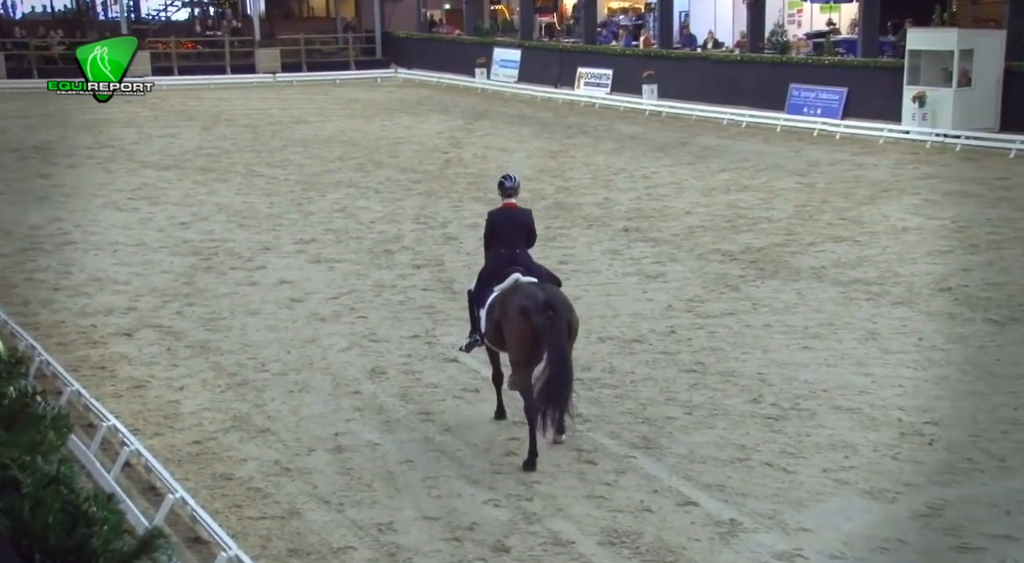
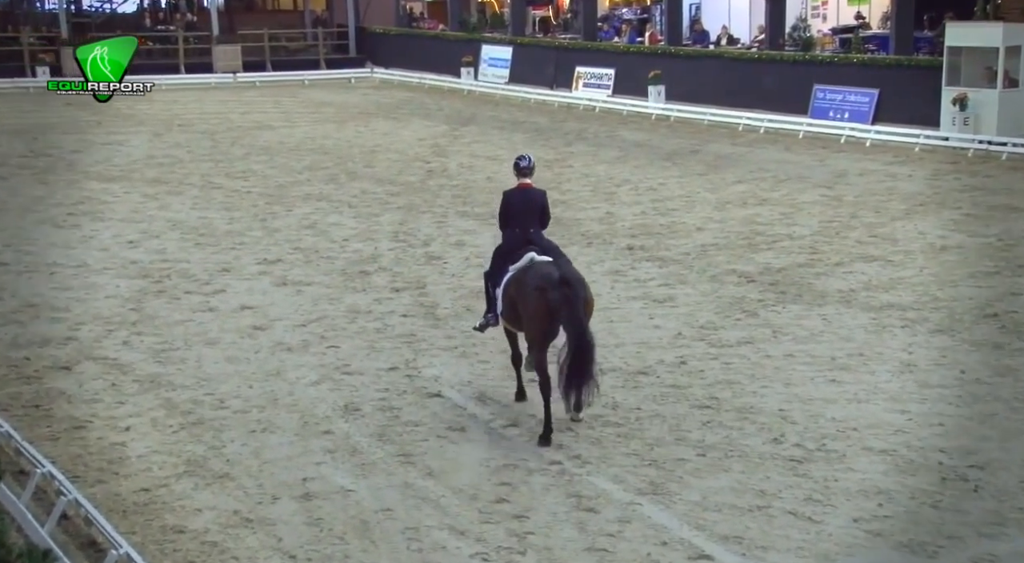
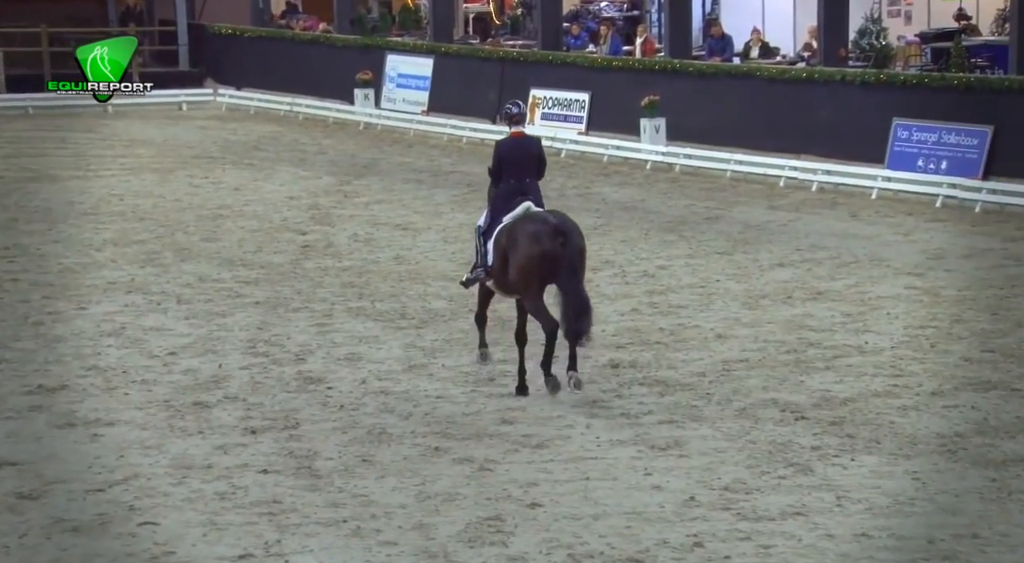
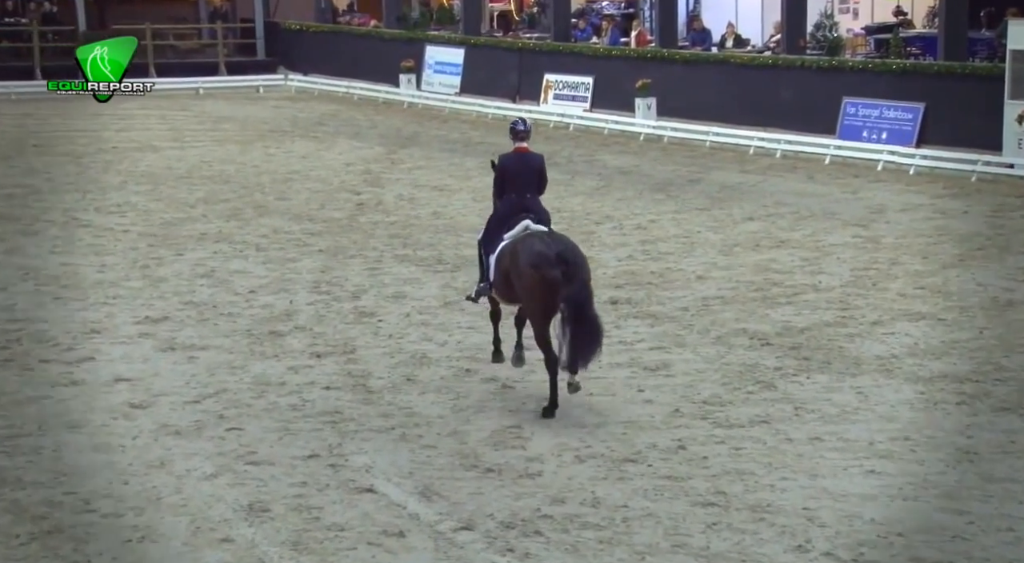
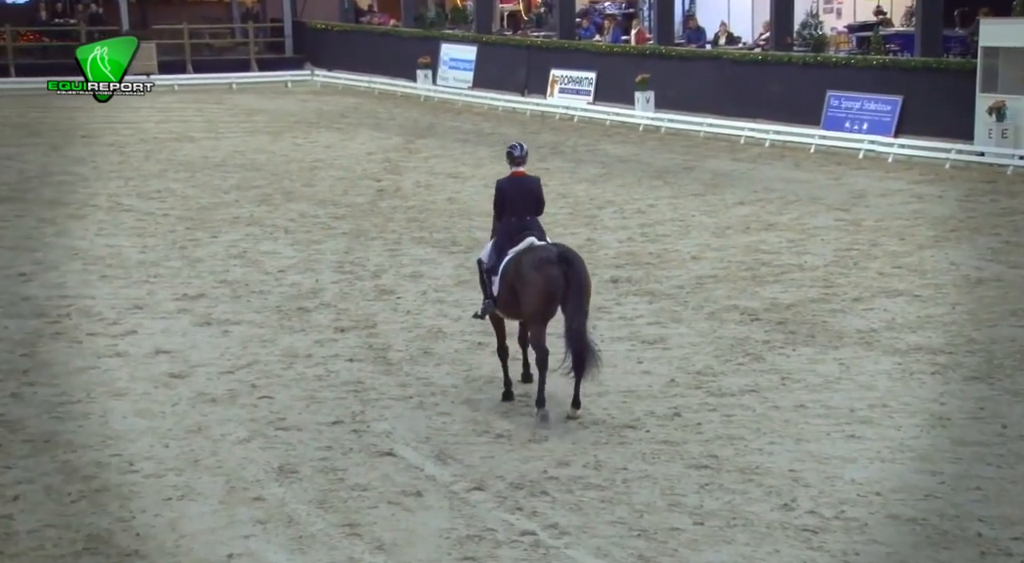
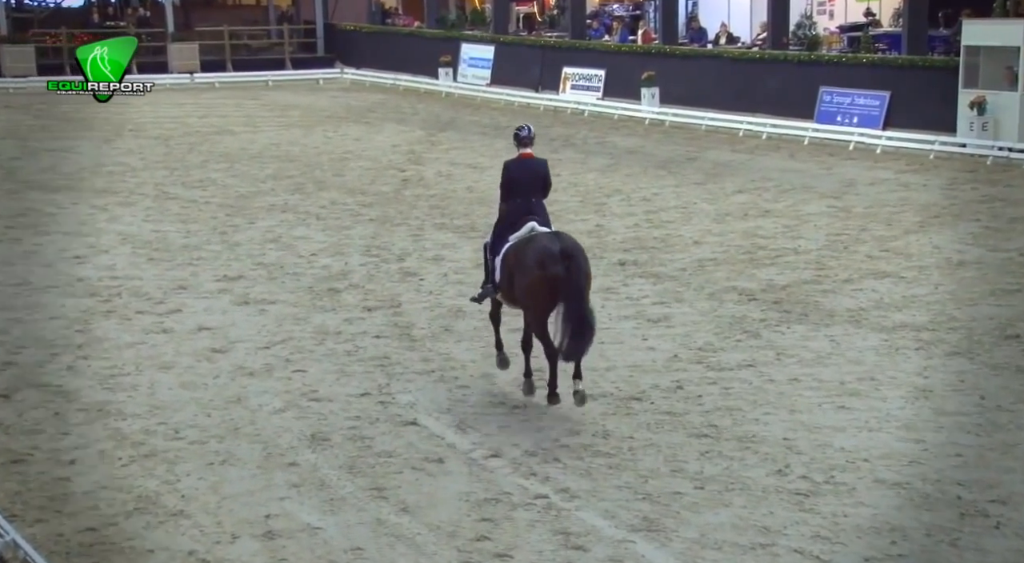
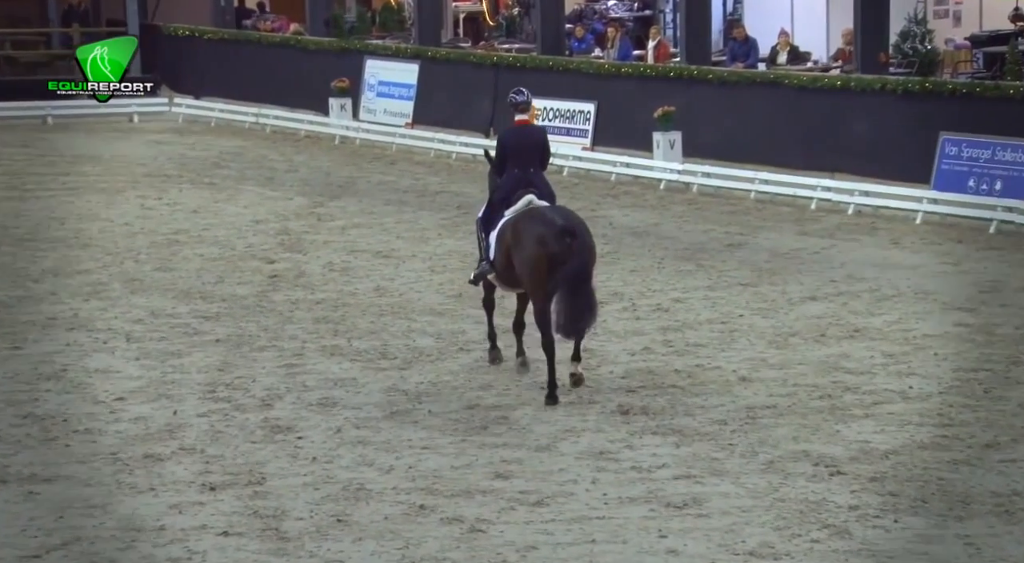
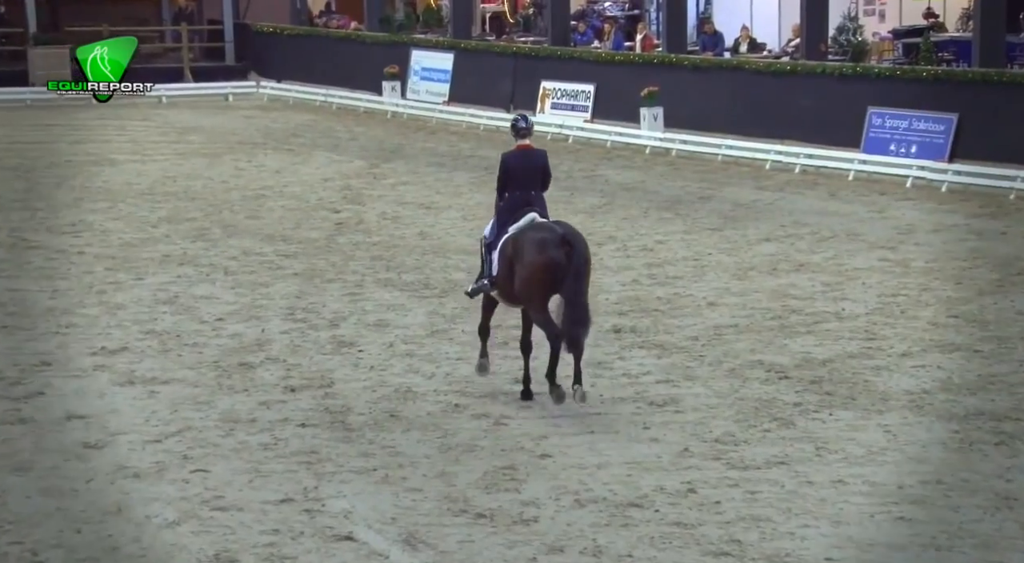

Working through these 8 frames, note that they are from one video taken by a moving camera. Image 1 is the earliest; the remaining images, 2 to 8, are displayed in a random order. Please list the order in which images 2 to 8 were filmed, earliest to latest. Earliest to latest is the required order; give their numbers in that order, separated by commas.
2, 6, 5, 4, 8, 3, 7
